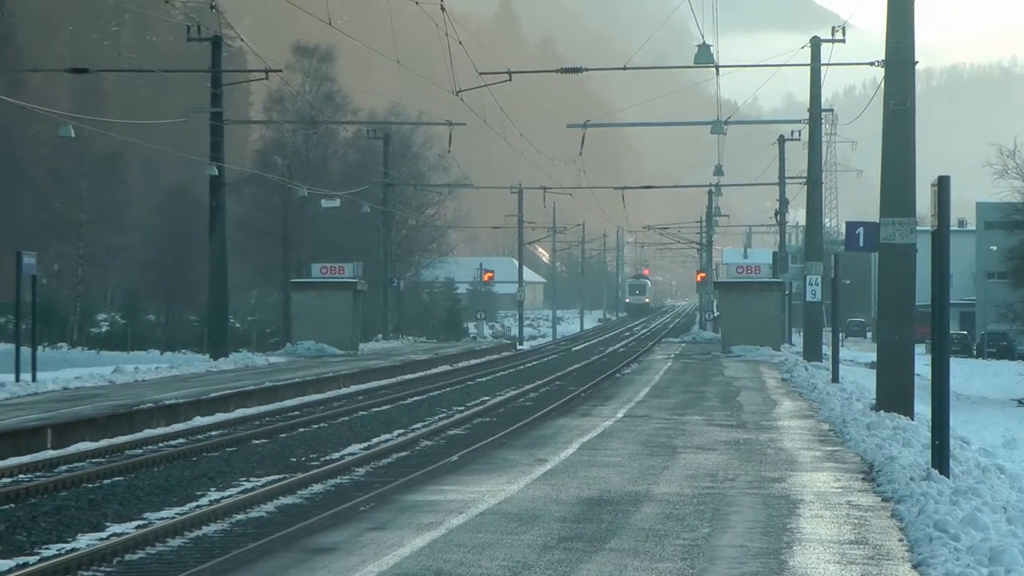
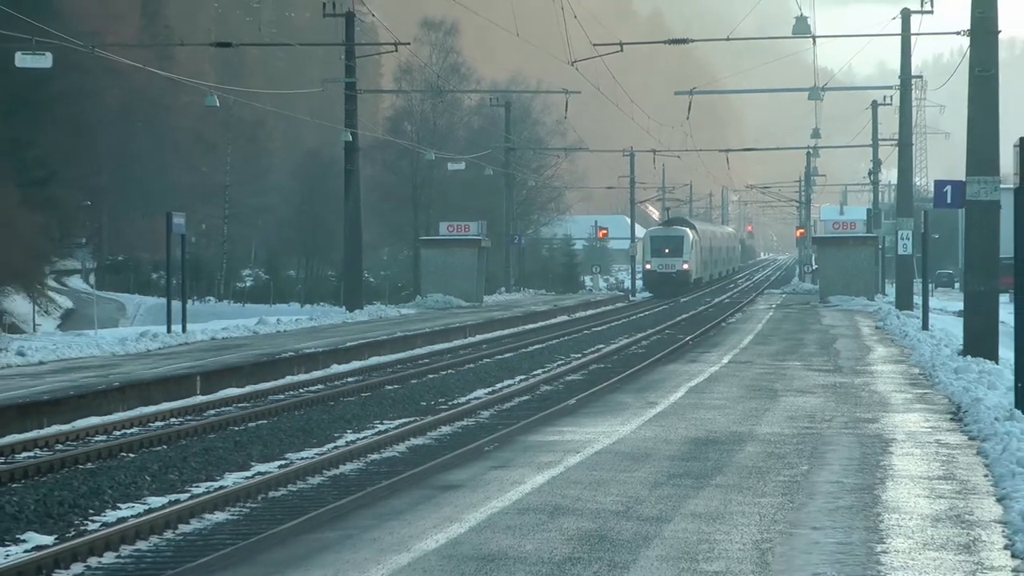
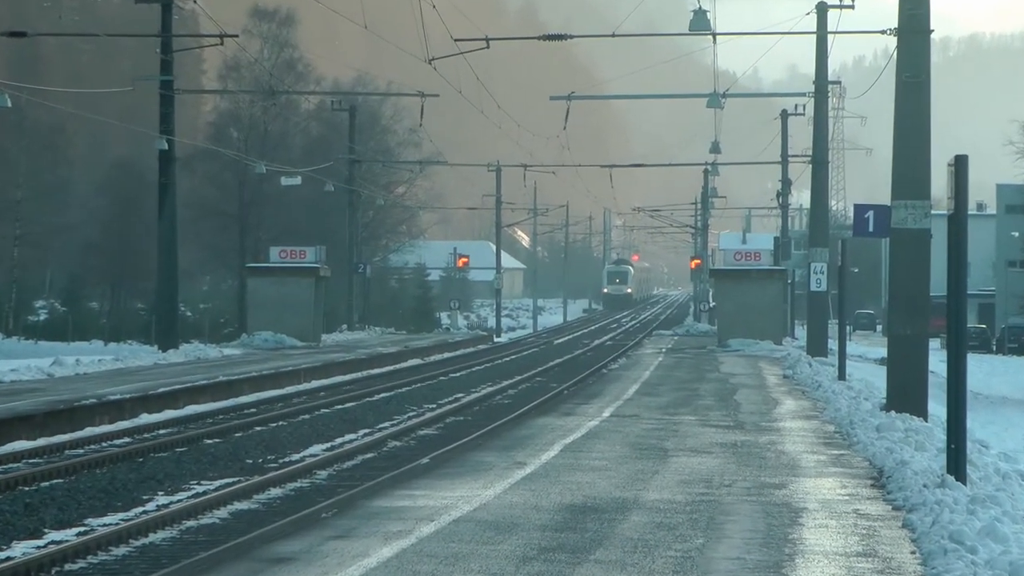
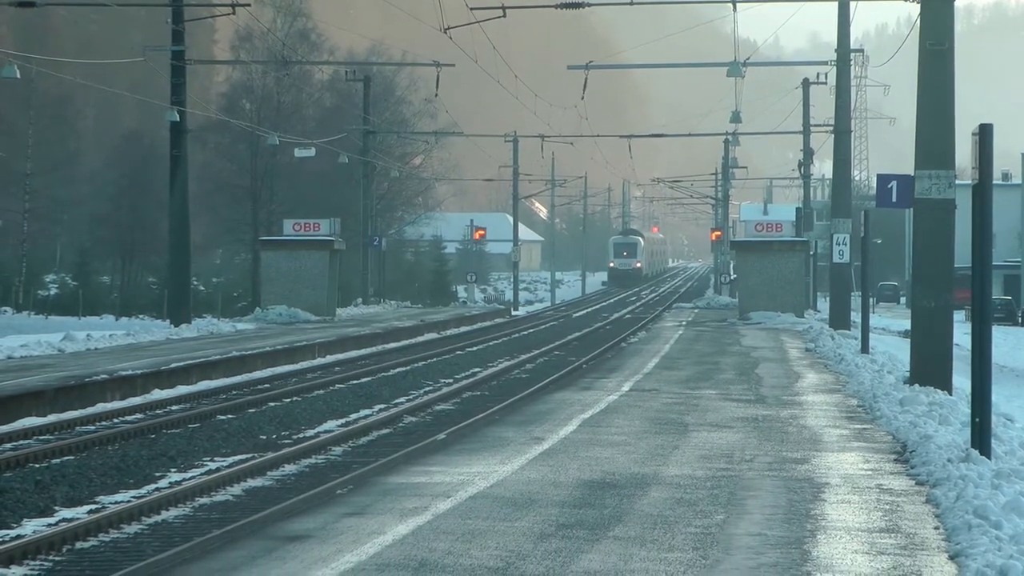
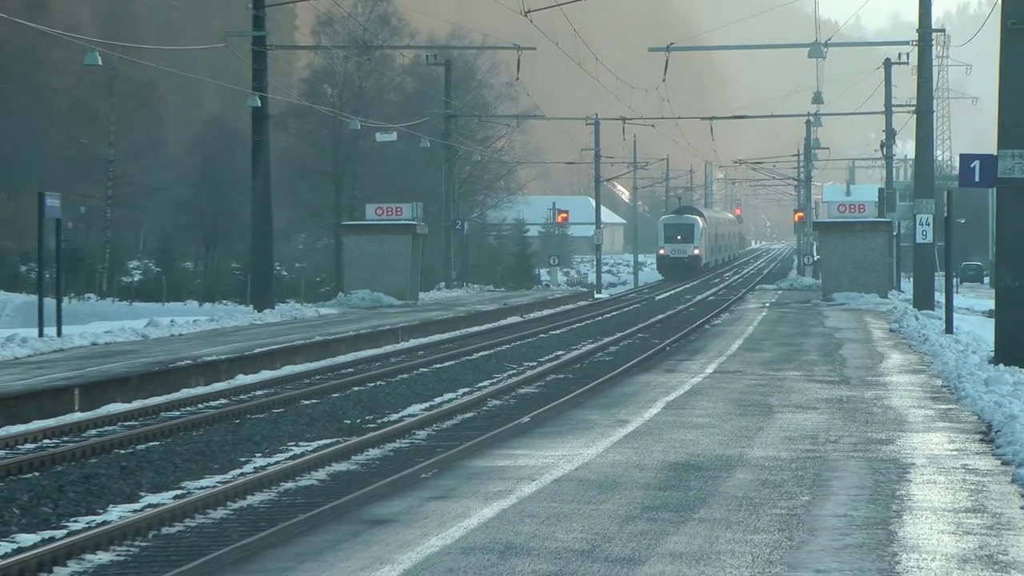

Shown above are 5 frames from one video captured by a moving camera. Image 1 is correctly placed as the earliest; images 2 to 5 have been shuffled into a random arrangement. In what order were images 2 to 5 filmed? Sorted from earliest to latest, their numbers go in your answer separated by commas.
3, 4, 5, 2
